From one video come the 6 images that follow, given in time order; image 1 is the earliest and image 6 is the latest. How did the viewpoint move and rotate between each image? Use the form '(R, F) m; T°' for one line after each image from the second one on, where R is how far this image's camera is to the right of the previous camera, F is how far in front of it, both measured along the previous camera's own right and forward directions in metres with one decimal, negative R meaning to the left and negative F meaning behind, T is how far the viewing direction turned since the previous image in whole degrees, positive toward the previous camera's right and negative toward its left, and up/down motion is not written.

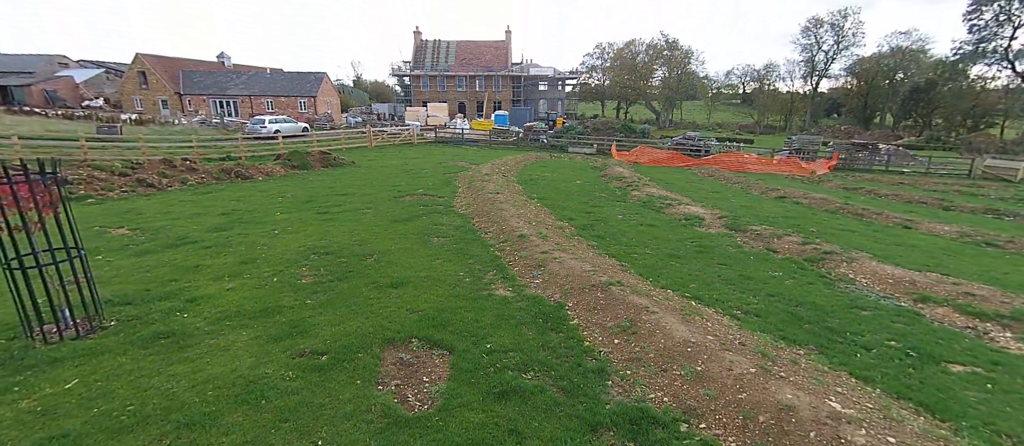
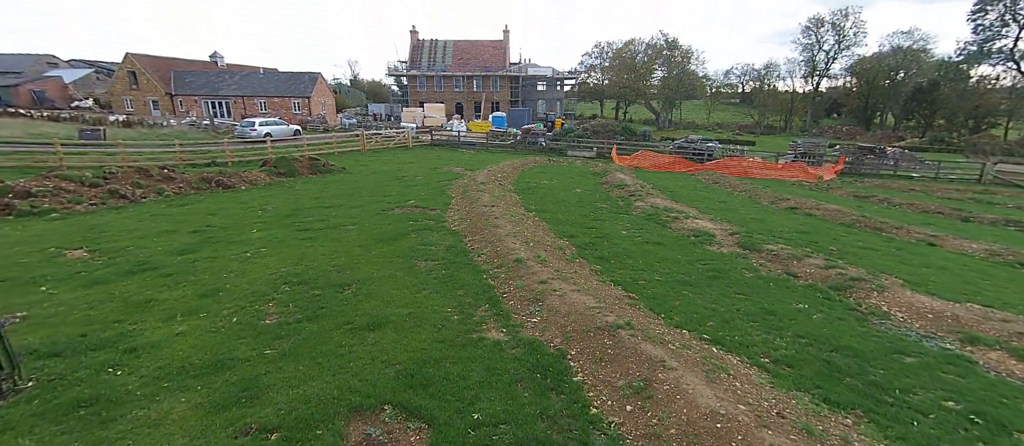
(+0.1, +0.9) m; 0°
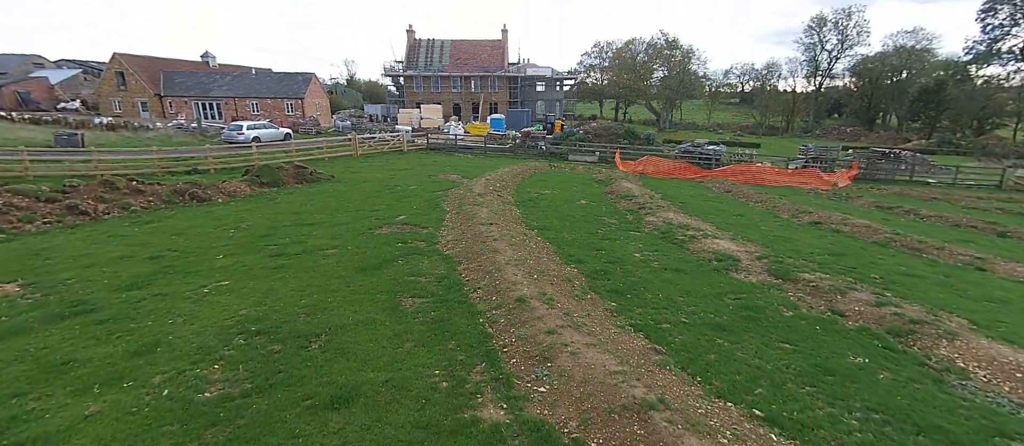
(0.0, +1.3) m; 0°
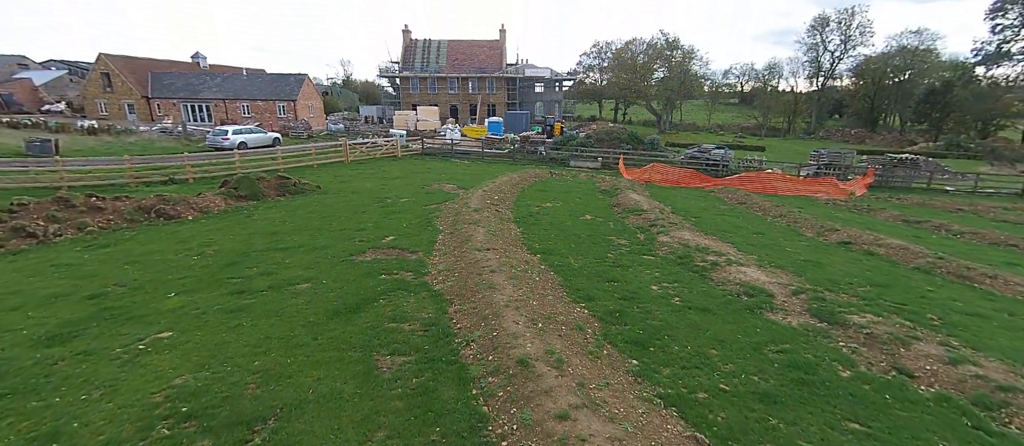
(0.0, +1.4) m; 0°
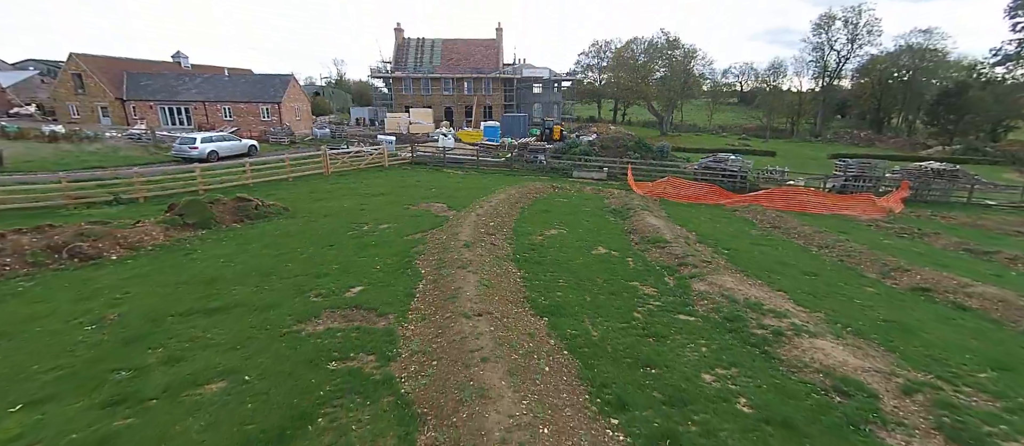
(0.0, +2.7) m; 0°
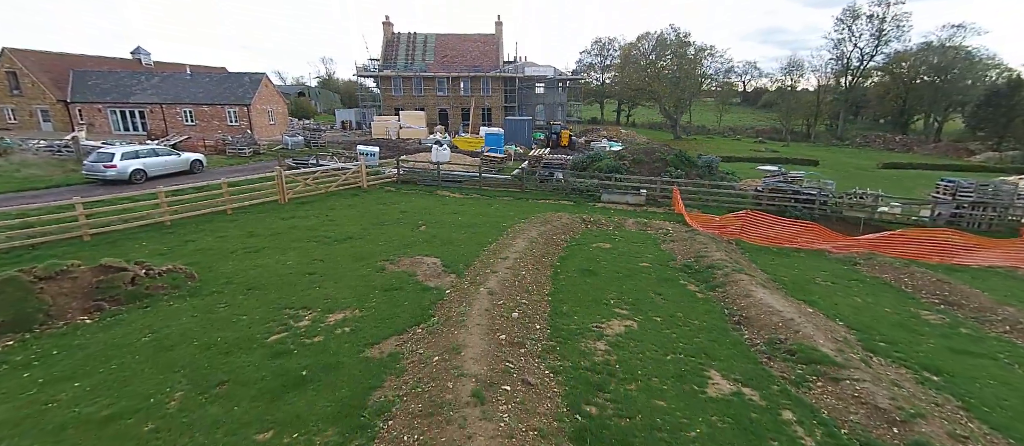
(-0.9, +6.1) m; +1°
